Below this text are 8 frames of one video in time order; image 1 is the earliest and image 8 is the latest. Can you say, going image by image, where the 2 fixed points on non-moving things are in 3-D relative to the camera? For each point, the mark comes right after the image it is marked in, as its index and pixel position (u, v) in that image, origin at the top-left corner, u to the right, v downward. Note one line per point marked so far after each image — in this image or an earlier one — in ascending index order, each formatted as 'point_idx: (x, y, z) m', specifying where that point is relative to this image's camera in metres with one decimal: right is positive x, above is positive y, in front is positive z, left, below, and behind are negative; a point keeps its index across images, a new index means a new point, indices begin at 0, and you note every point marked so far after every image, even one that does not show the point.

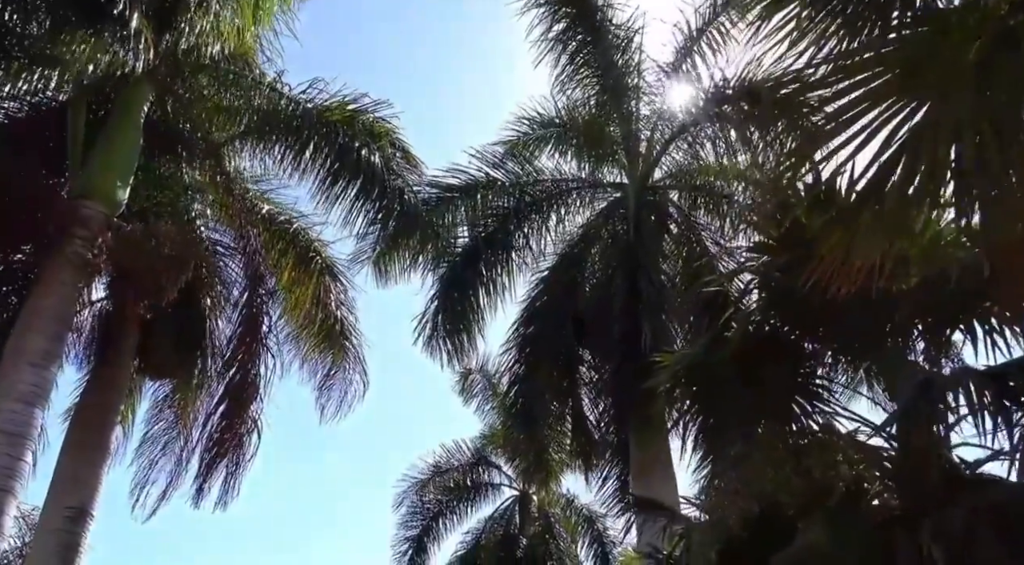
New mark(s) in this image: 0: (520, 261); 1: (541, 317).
0: (+0.1, +0.3, +13.0) m
1: (+0.3, -0.5, +12.3) m
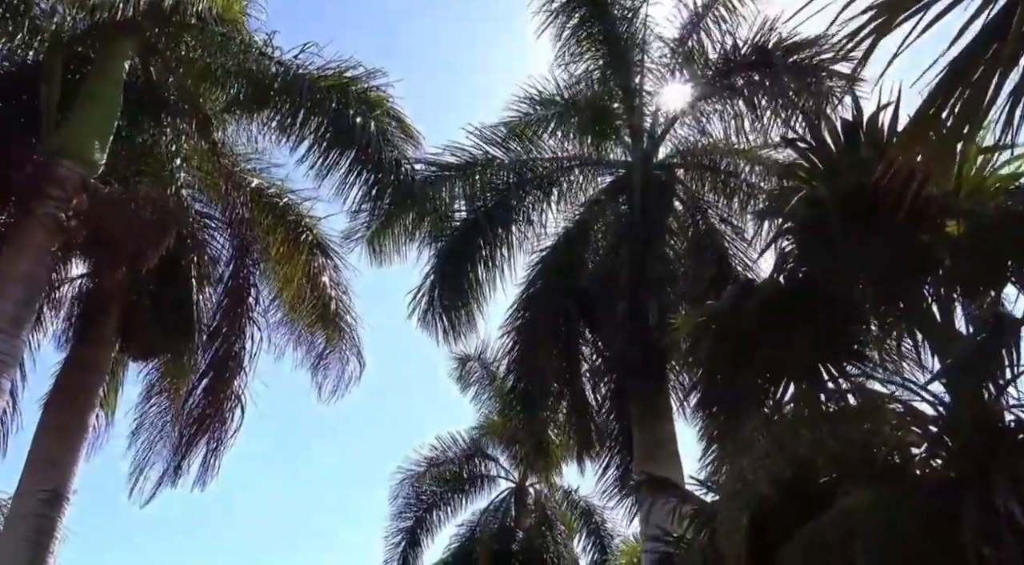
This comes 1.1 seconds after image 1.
0: (+0.1, +0.6, +12.5) m
1: (+0.3, -0.2, +11.8) m
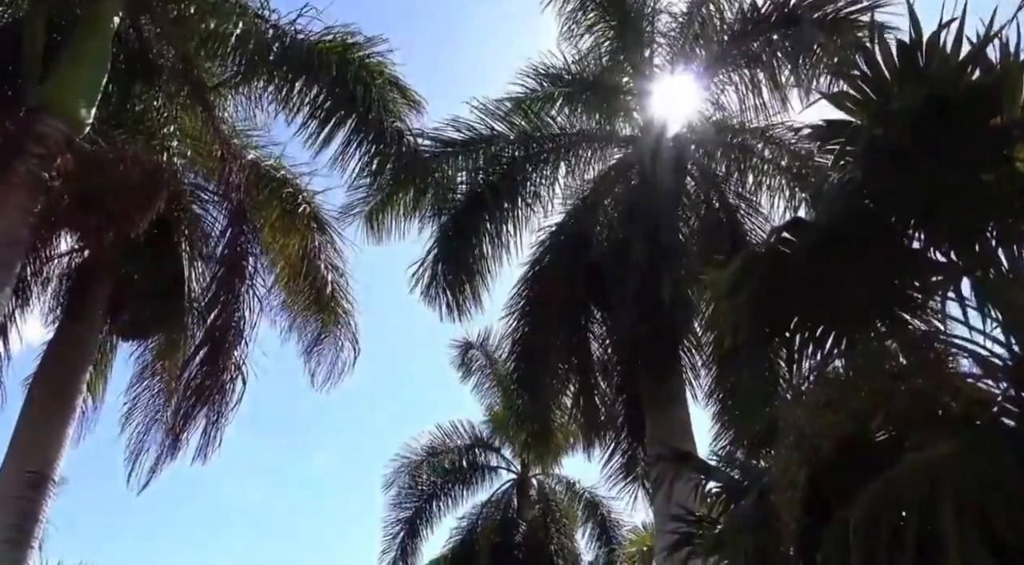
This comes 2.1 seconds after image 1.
0: (+0.2, +0.8, +12.0) m
1: (+0.4, 0.0, +11.3) m
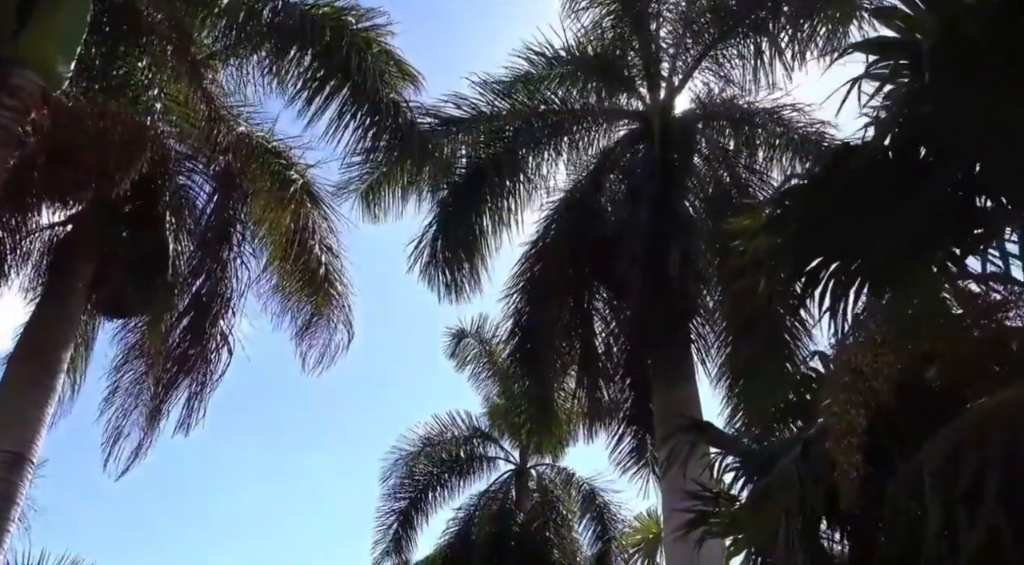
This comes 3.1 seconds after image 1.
0: (+0.2, +1.1, +11.6) m
1: (+0.4, +0.3, +10.9) m
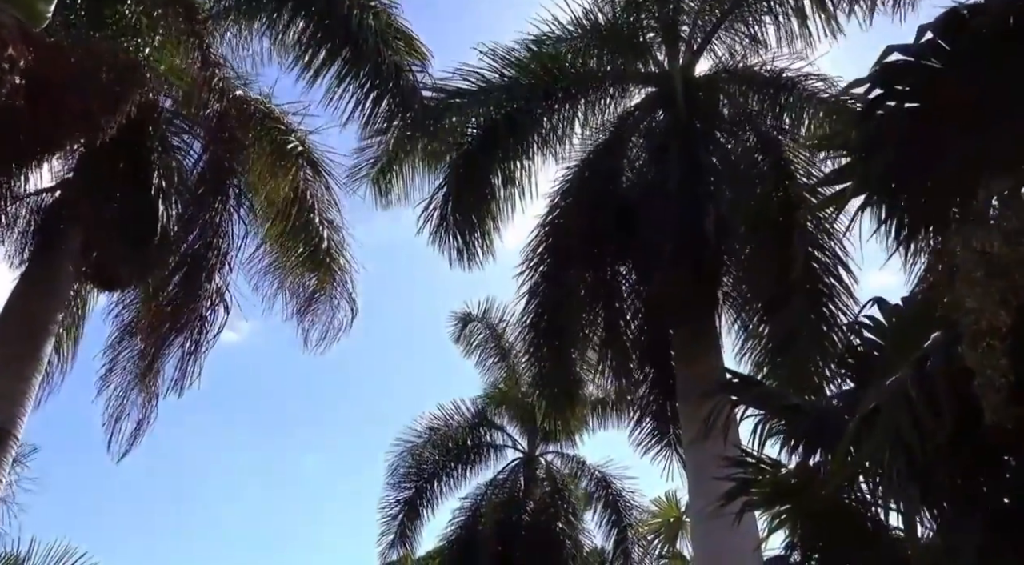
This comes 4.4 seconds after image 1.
0: (+0.3, +1.4, +11.0) m
1: (+0.5, +0.6, +10.3) m
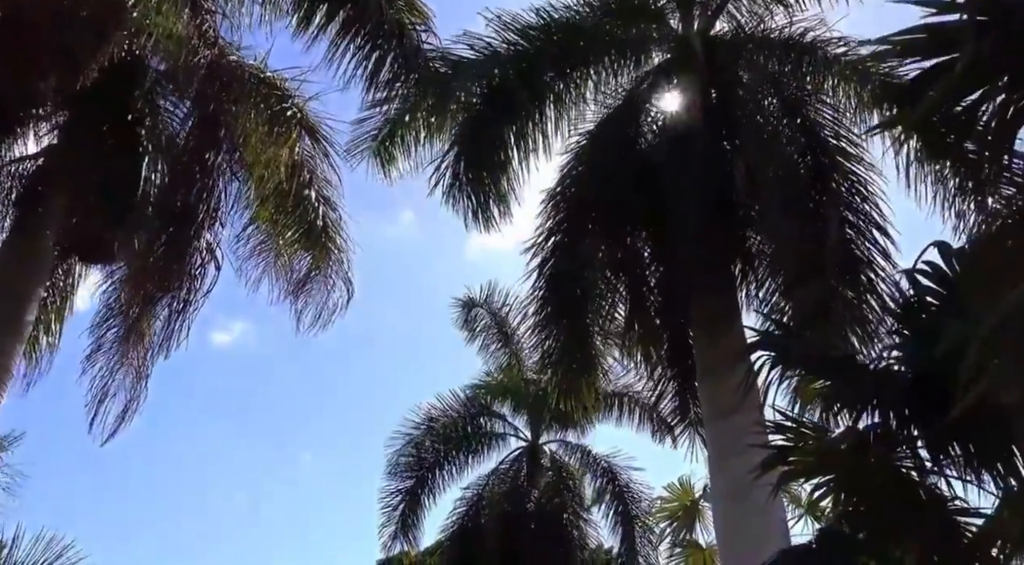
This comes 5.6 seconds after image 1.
0: (+0.4, +1.7, +10.5) m
1: (+0.6, +0.8, +9.8) m
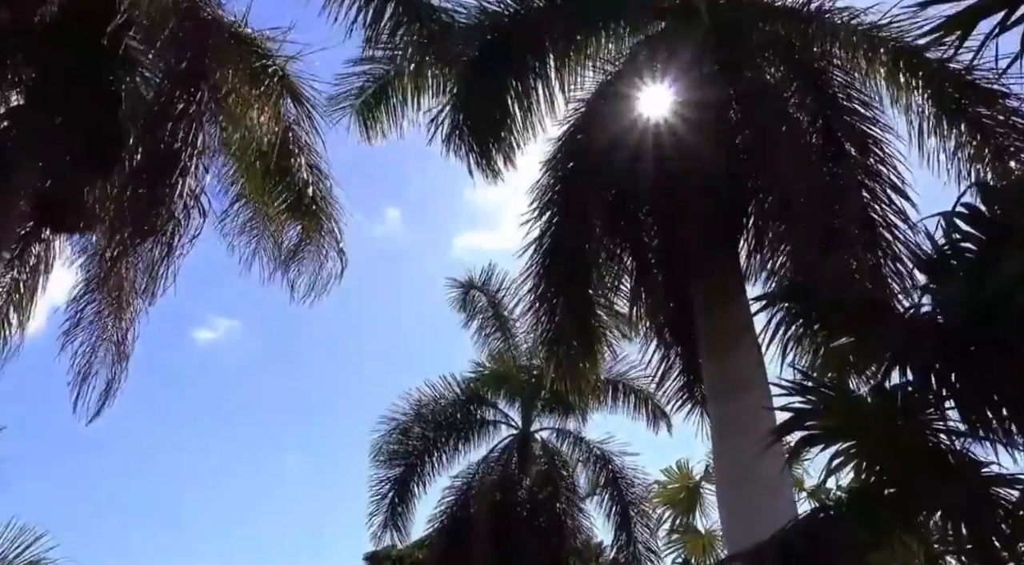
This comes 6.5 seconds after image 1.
0: (+0.4, +1.9, +10.1) m
1: (+0.6, +1.1, +9.4) m
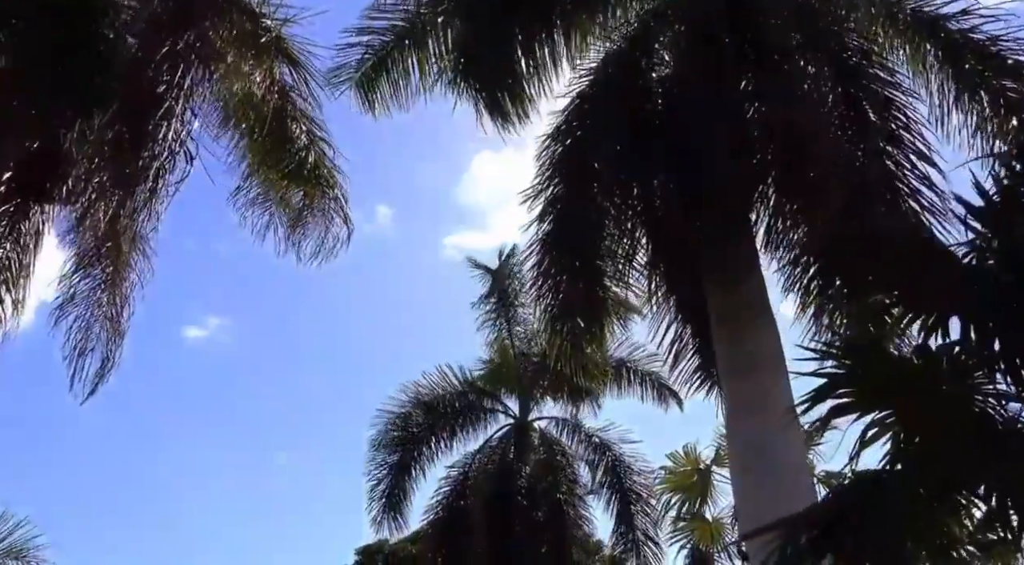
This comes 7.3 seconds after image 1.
0: (+0.4, +2.1, +9.8) m
1: (+0.6, +1.3, +9.1) m
